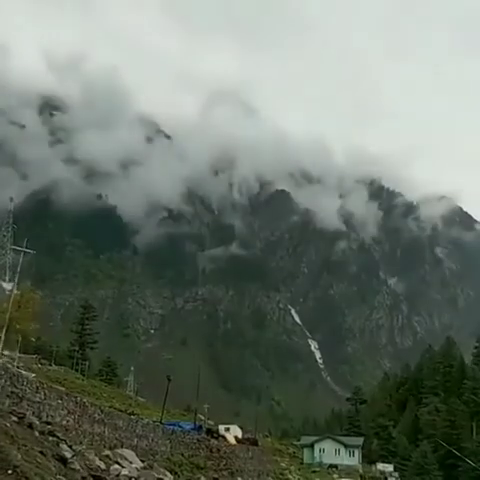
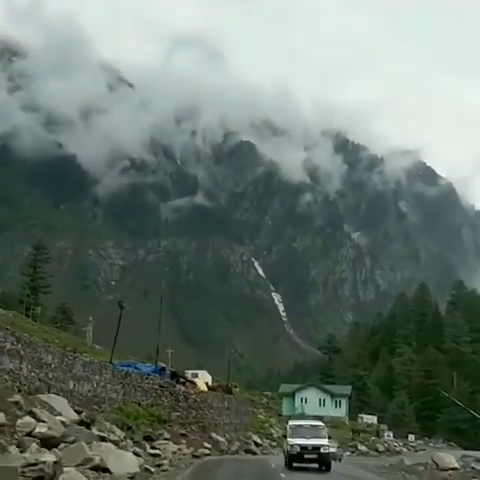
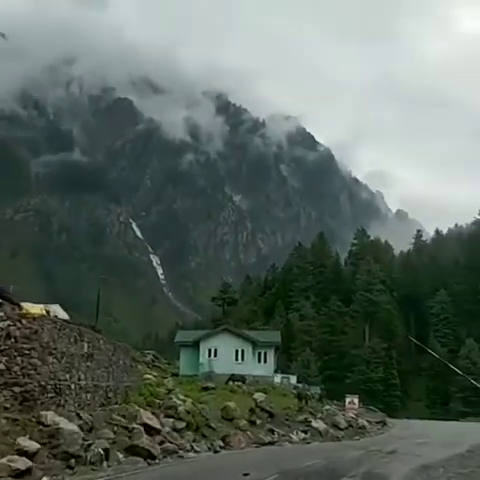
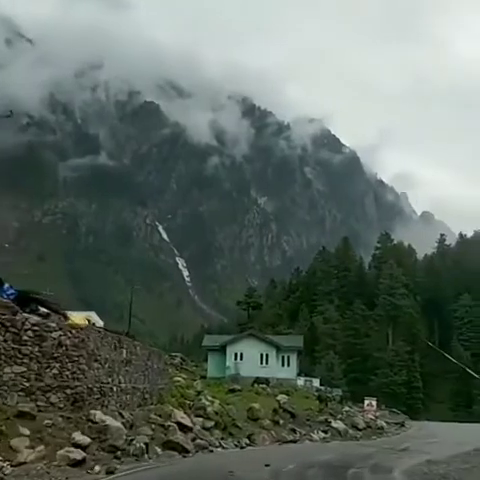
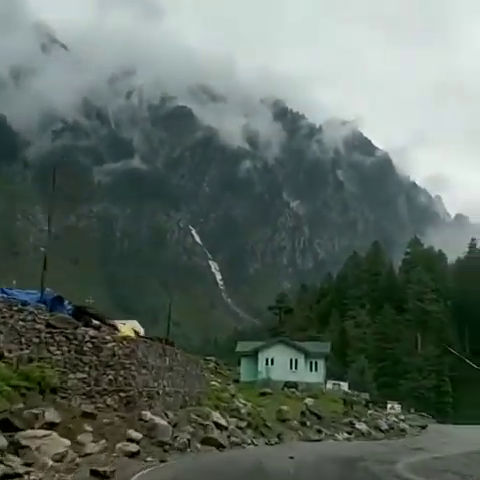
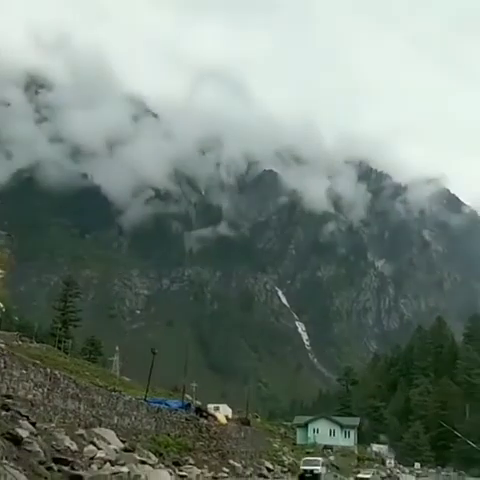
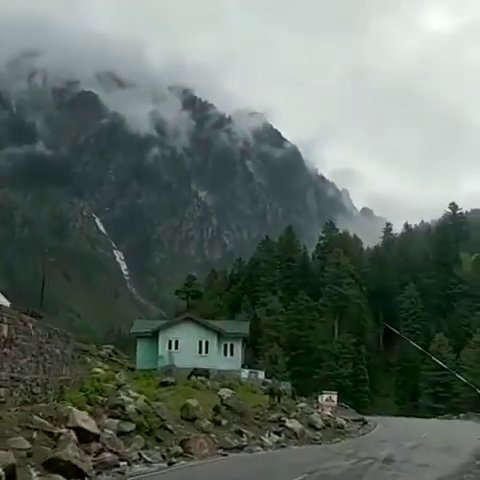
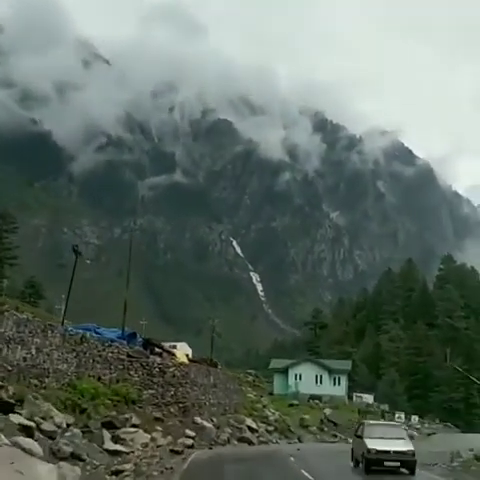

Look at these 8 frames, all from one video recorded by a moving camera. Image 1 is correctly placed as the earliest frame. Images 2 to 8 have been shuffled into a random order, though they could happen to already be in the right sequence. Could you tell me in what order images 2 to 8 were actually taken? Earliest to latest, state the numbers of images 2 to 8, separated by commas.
6, 2, 8, 5, 4, 3, 7
